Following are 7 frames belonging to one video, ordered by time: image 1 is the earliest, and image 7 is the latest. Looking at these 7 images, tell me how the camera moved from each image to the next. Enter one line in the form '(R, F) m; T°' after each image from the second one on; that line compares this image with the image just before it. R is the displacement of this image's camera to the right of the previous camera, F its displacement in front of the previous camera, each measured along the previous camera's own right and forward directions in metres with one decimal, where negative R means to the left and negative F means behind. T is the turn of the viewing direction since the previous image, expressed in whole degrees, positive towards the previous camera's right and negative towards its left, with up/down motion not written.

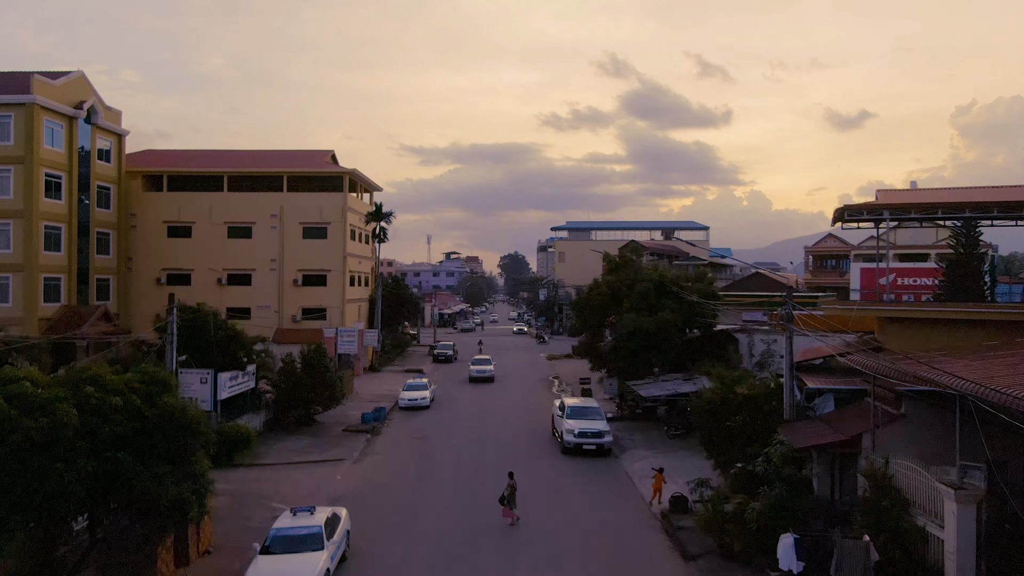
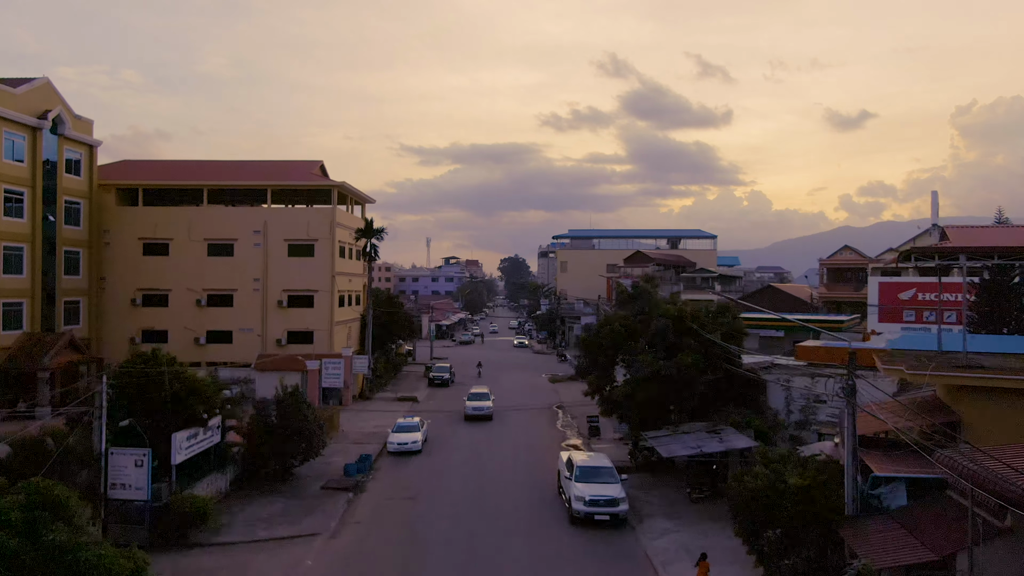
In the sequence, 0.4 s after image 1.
(0.0, +1.8) m; 0°
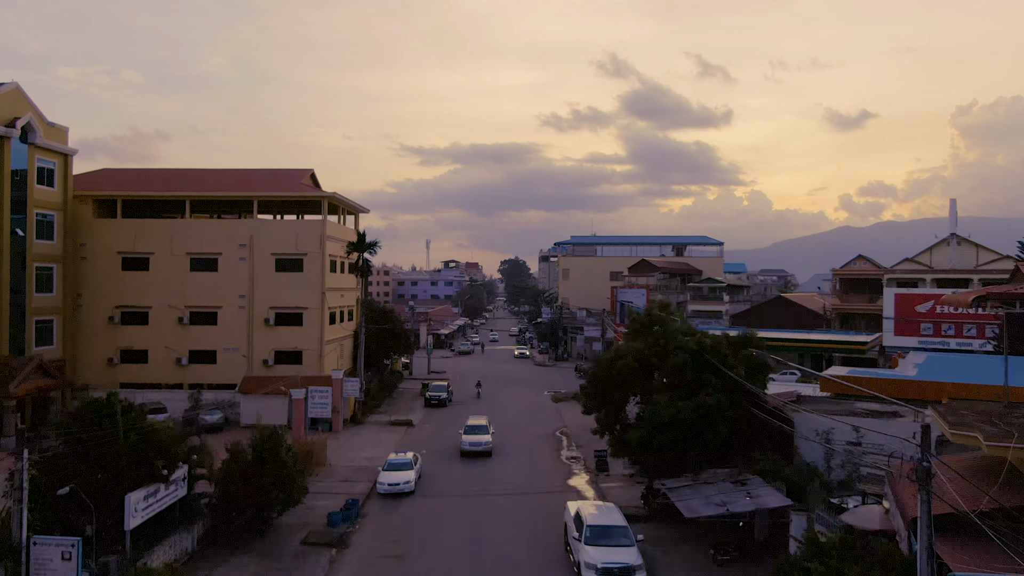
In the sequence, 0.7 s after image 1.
(0.0, +1.4) m; 0°
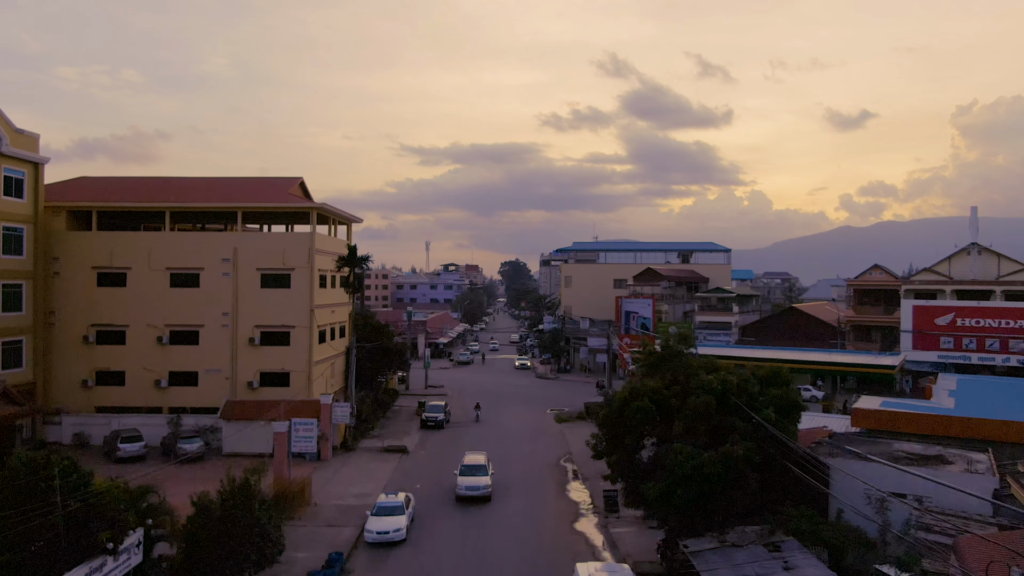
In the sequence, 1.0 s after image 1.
(0.0, +1.5) m; 0°
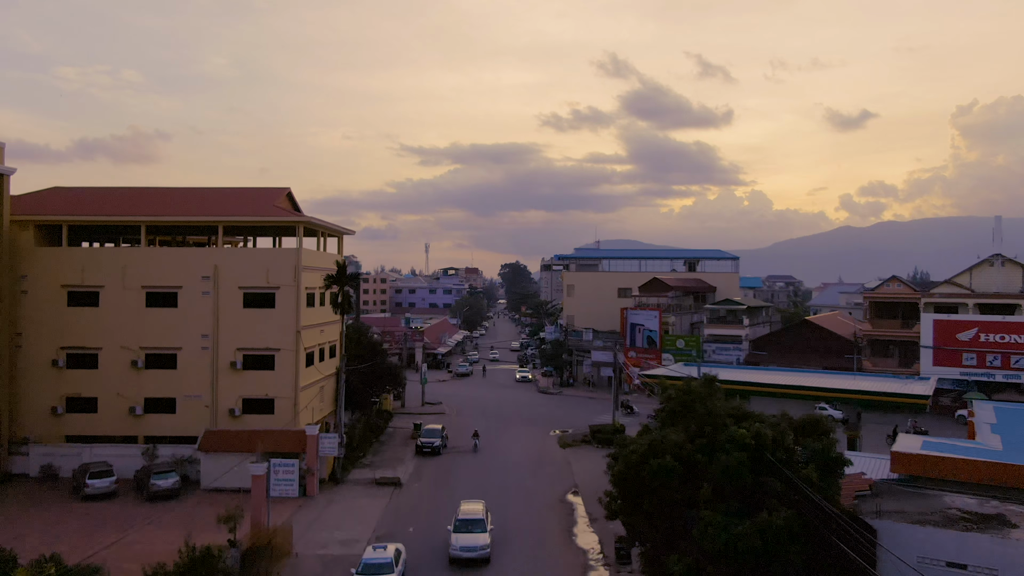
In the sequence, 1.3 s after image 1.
(0.0, +1.5) m; 0°
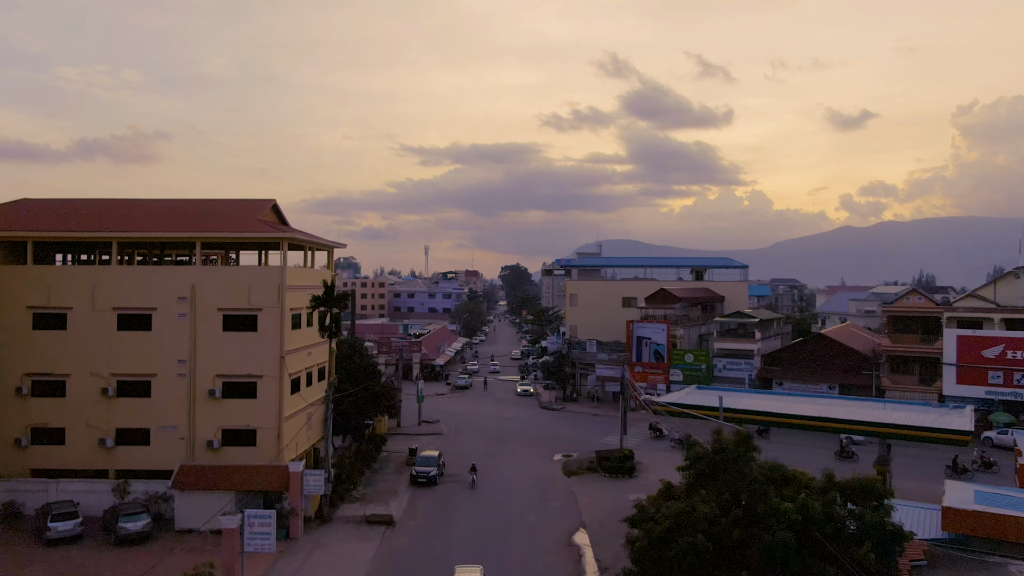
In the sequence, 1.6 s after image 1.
(0.0, +1.6) m; 0°
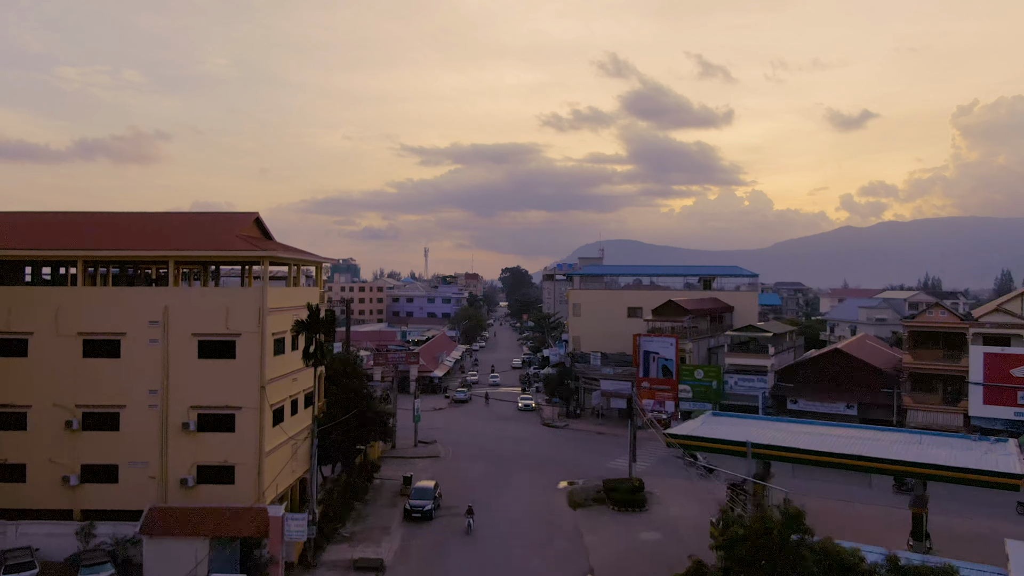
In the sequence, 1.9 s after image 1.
(0.0, +1.6) m; 0°
